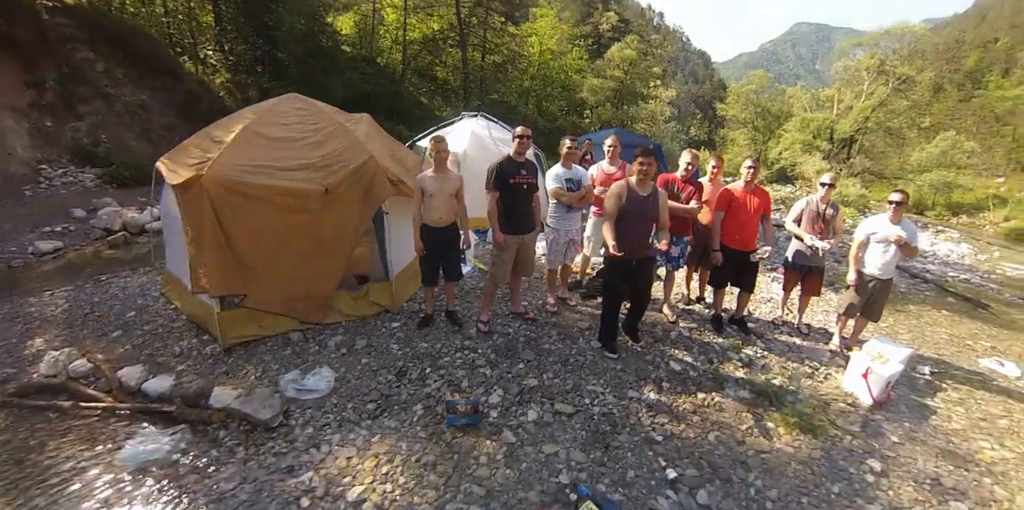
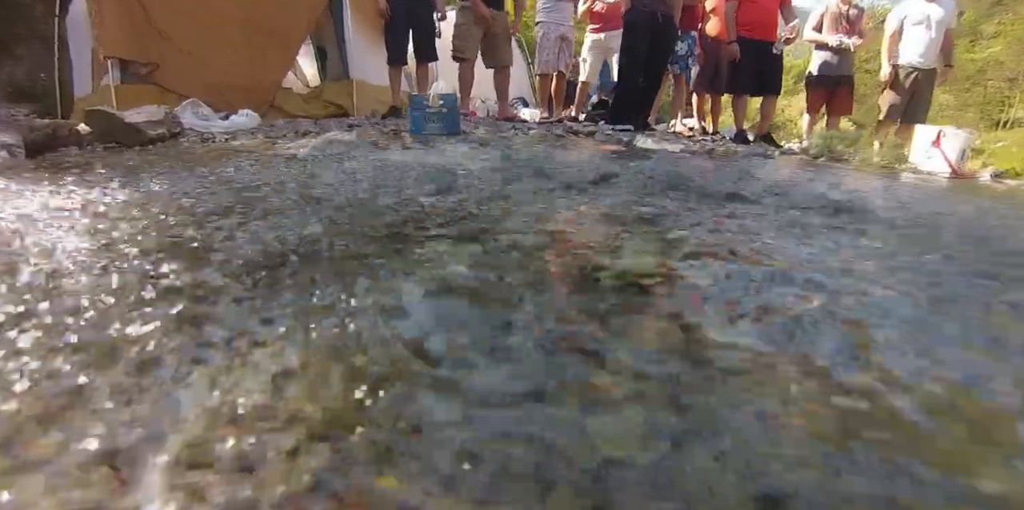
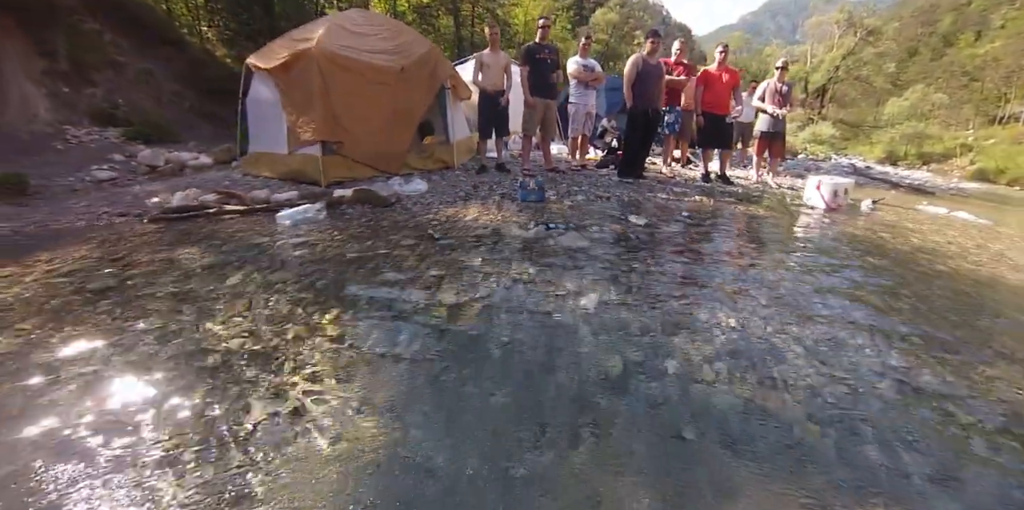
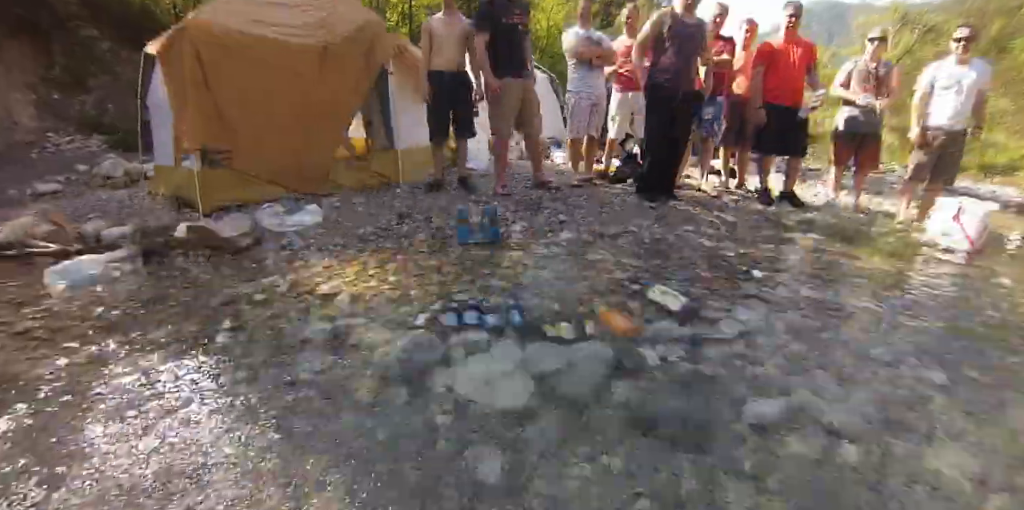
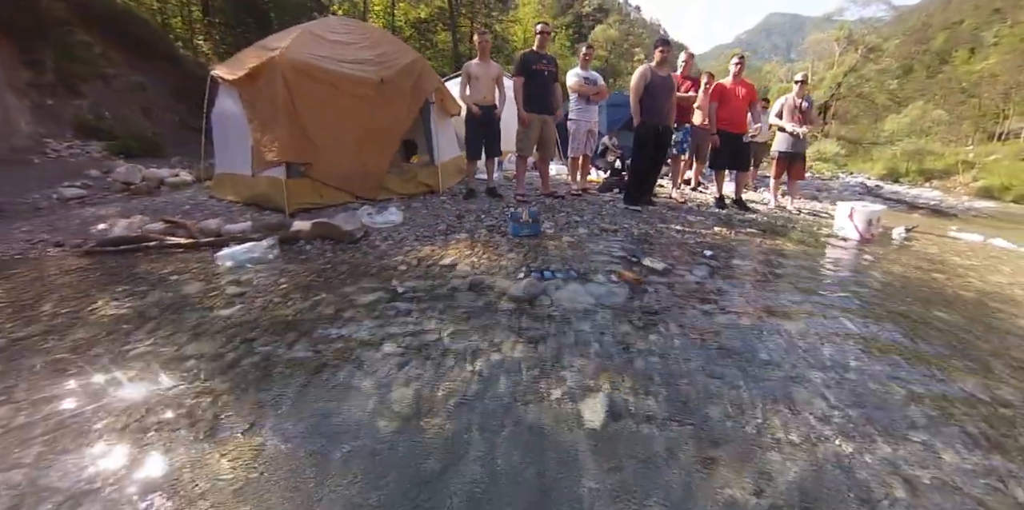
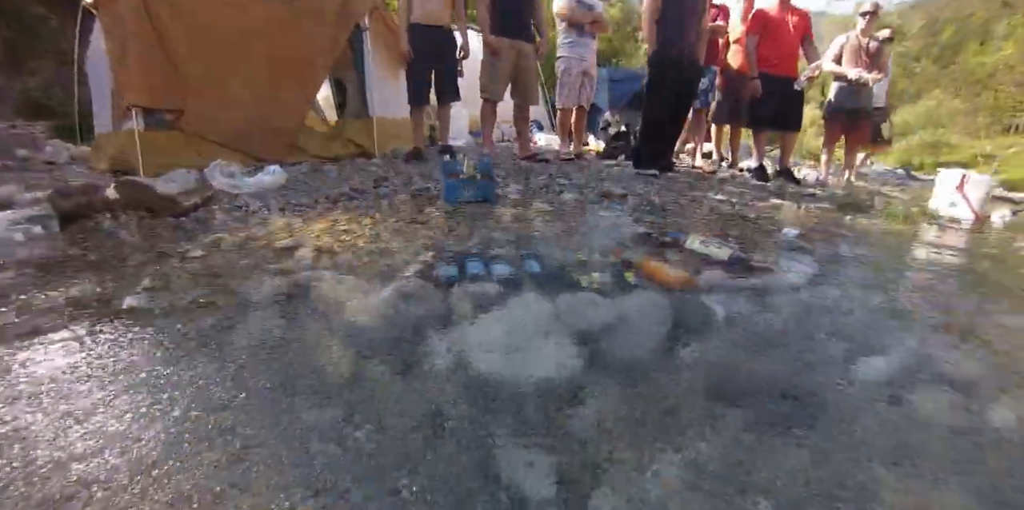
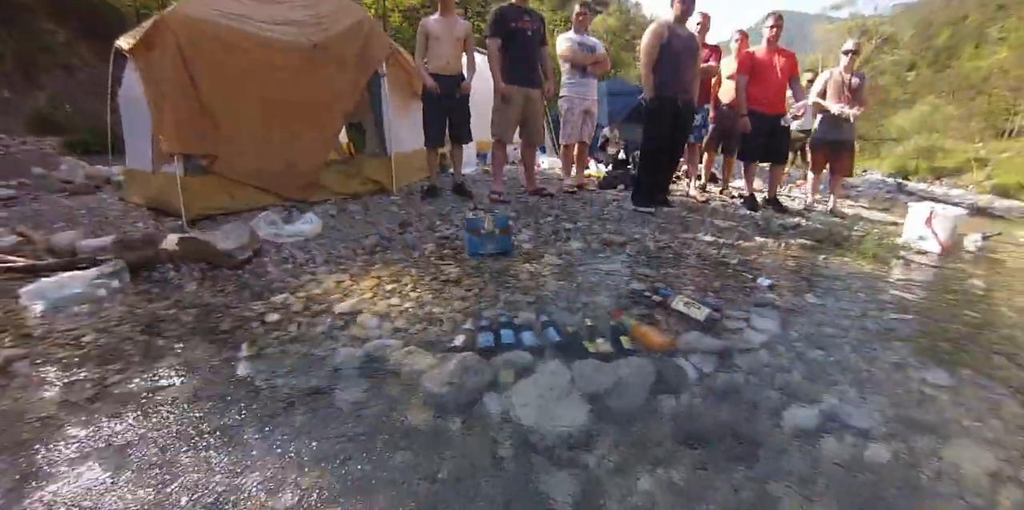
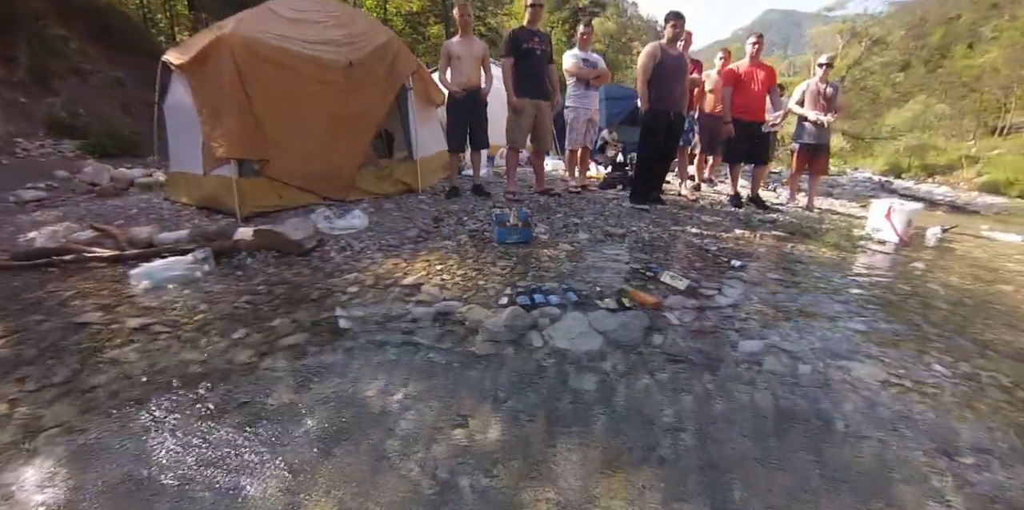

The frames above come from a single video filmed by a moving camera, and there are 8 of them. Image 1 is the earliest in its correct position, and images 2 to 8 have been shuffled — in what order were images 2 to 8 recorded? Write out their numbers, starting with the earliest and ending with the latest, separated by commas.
4, 2, 6, 7, 8, 5, 3
